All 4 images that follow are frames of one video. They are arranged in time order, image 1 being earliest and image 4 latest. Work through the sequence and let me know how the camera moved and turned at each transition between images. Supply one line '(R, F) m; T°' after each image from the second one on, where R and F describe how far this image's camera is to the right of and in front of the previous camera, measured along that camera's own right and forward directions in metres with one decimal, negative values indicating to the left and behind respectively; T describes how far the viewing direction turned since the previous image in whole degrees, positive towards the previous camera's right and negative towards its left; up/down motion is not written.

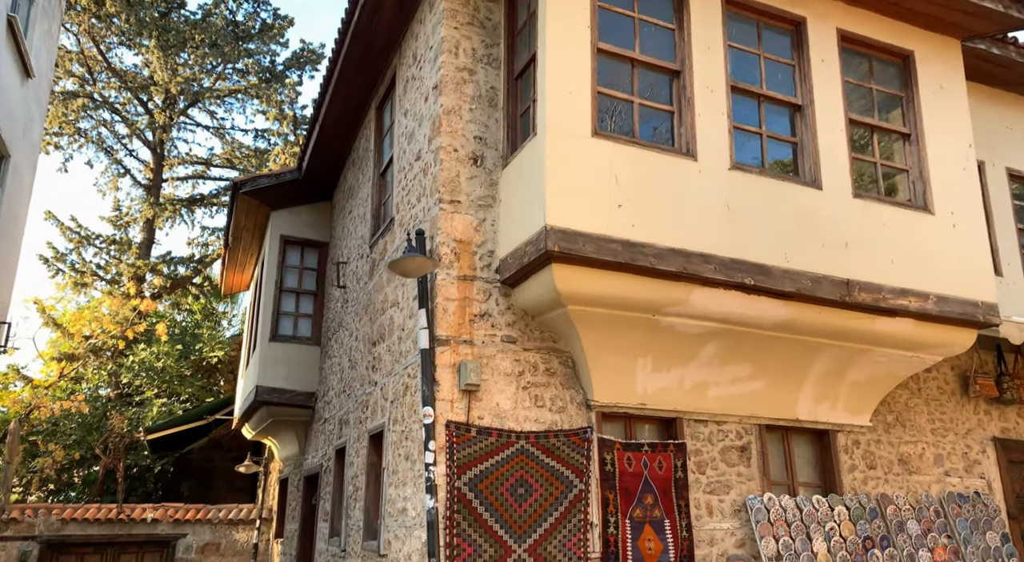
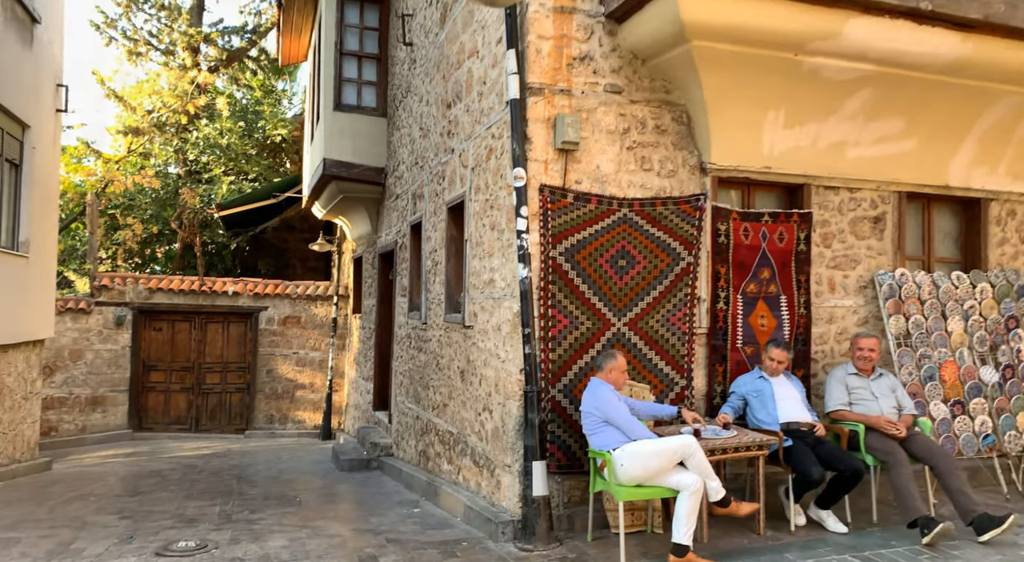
(-0.2, +0.7) m; -4°
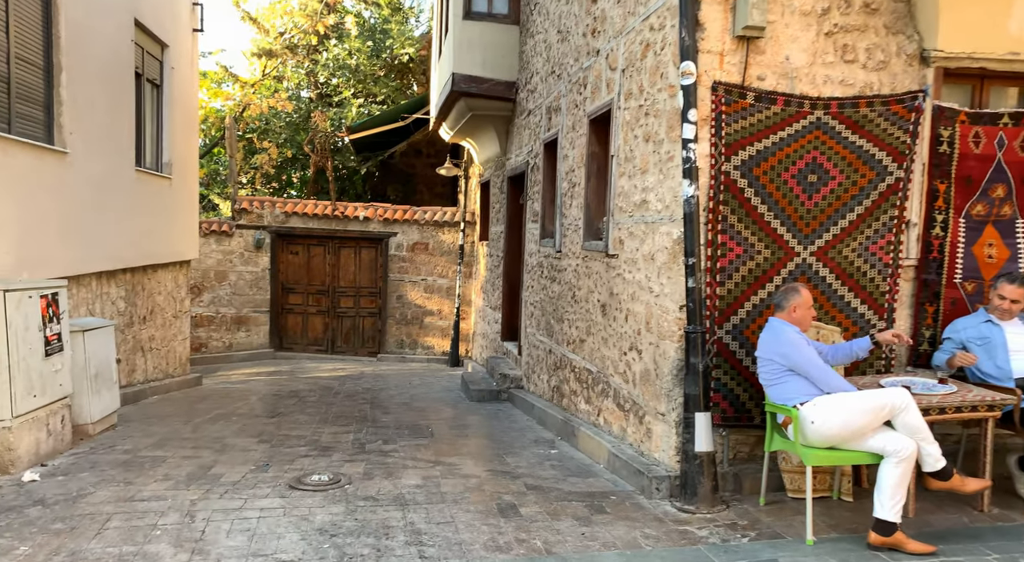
(-0.2, +0.7) m; -9°
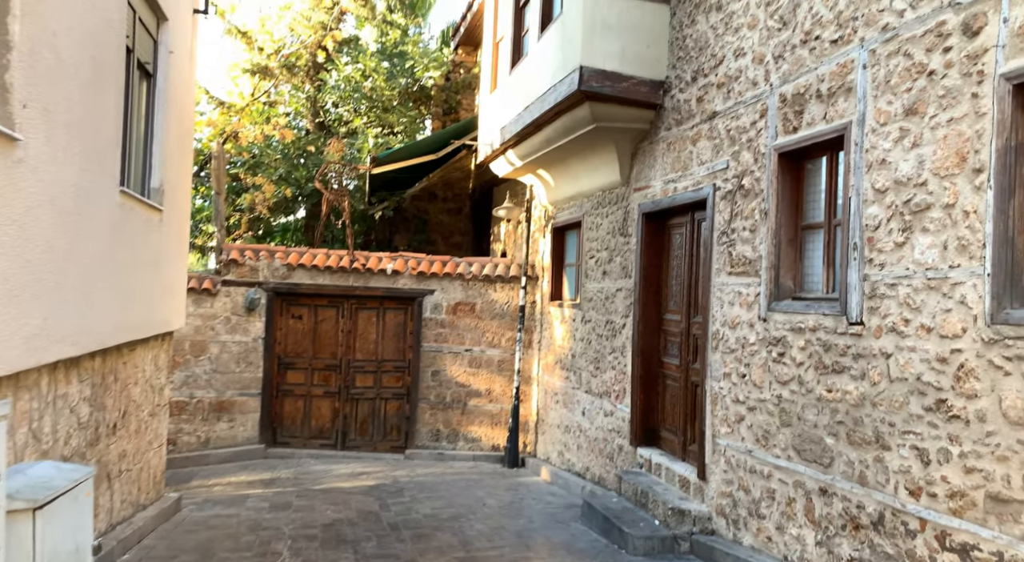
(-1.7, +3.1) m; +3°
